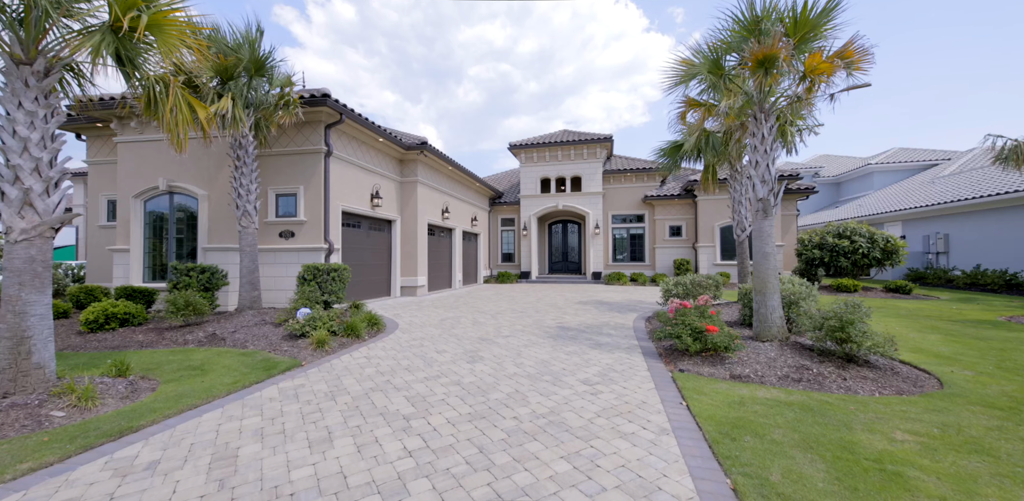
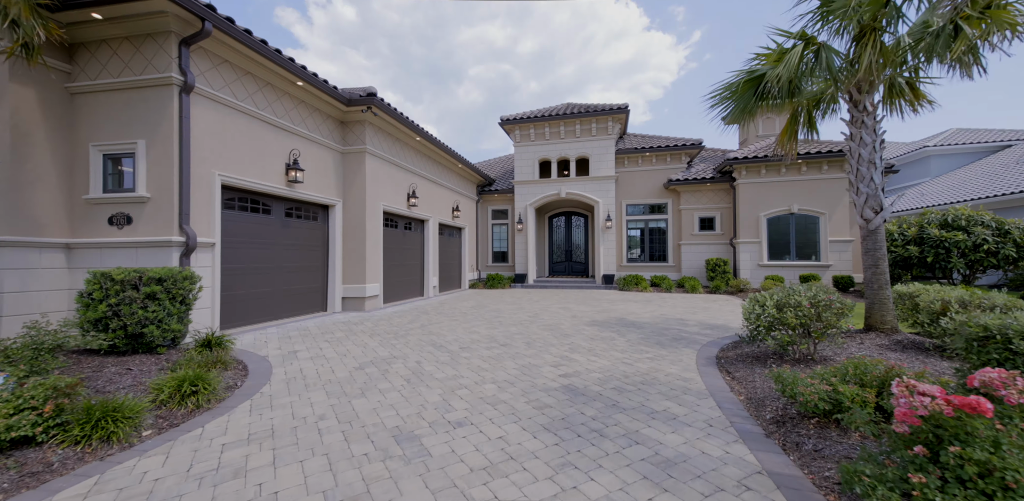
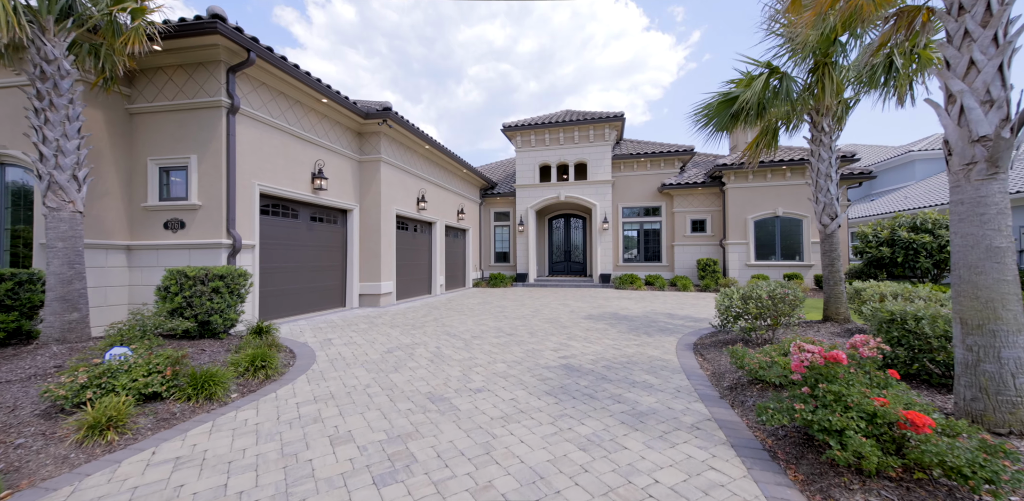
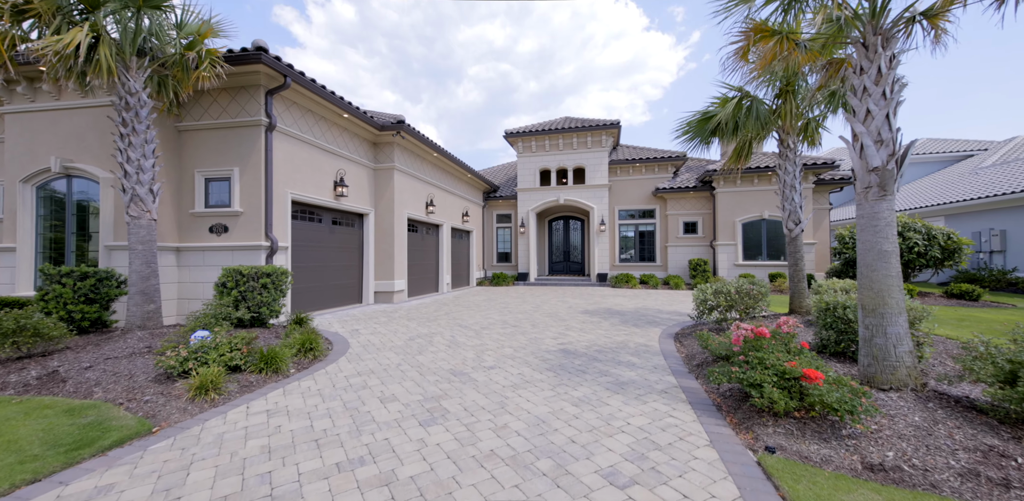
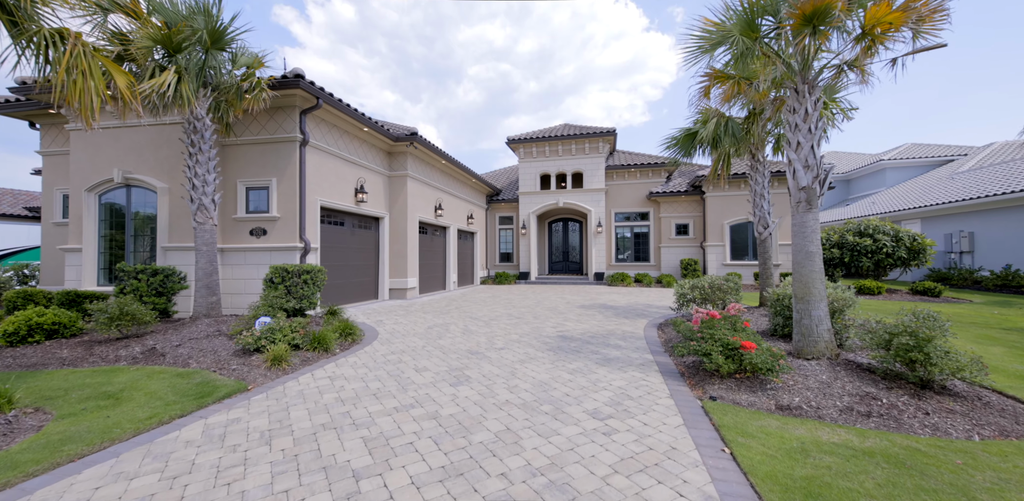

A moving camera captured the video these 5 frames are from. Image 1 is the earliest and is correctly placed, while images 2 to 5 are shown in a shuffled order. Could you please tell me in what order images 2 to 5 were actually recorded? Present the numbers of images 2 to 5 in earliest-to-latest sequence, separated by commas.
5, 4, 3, 2
